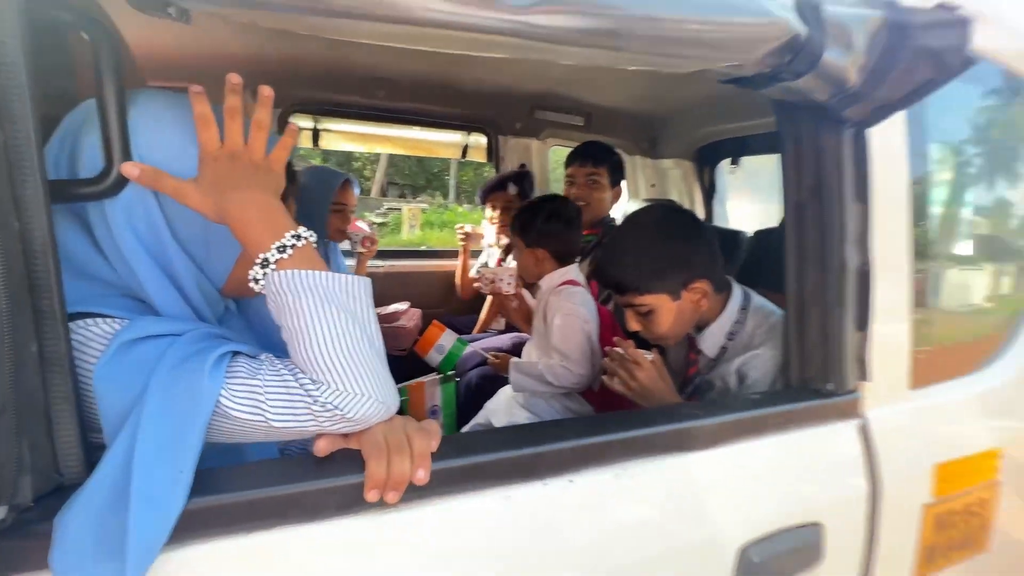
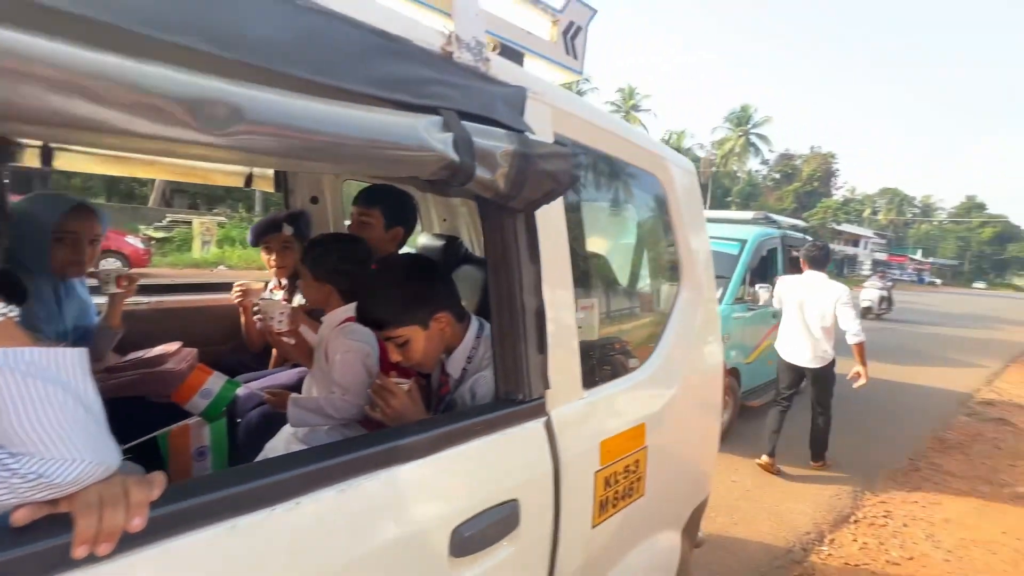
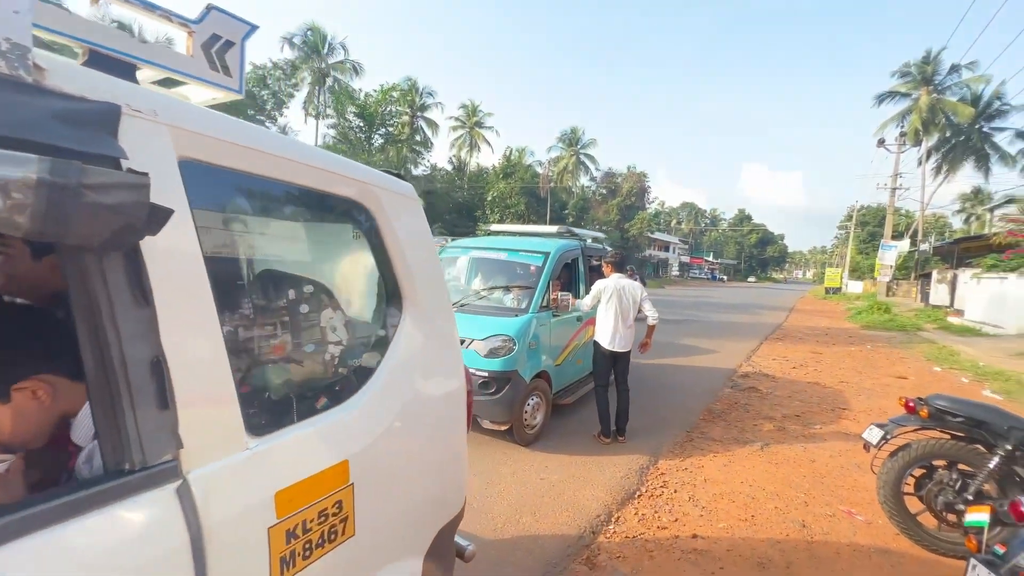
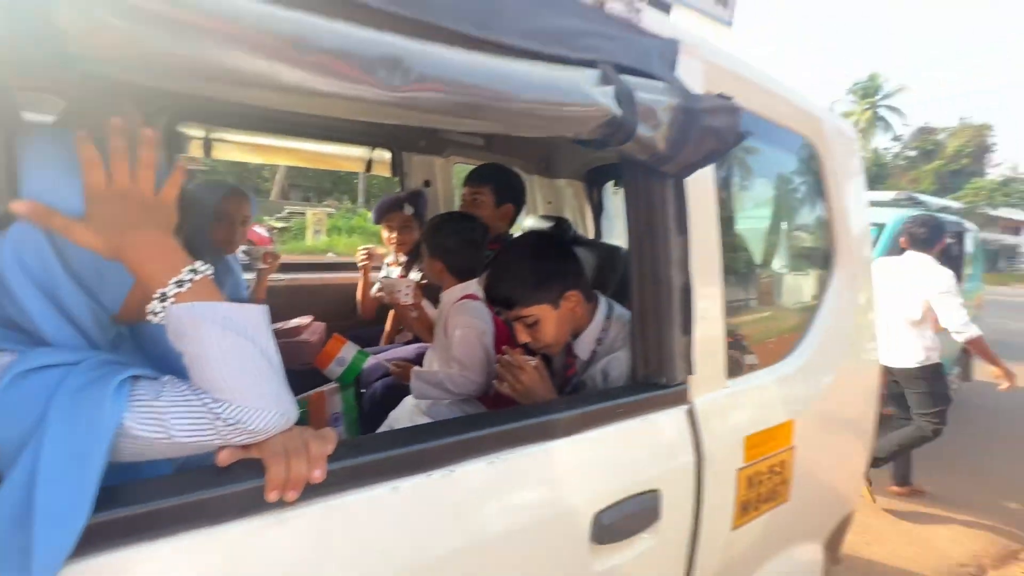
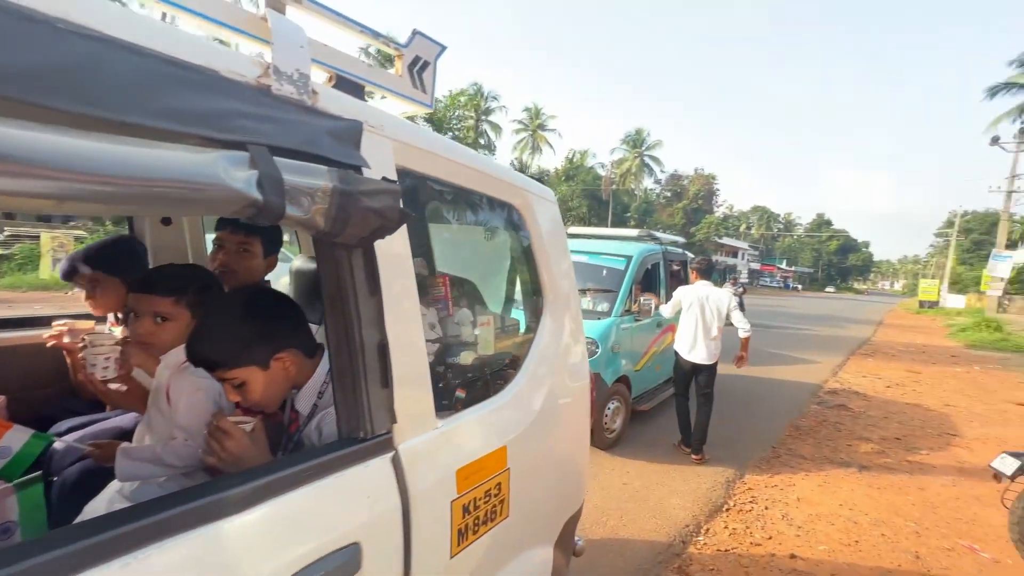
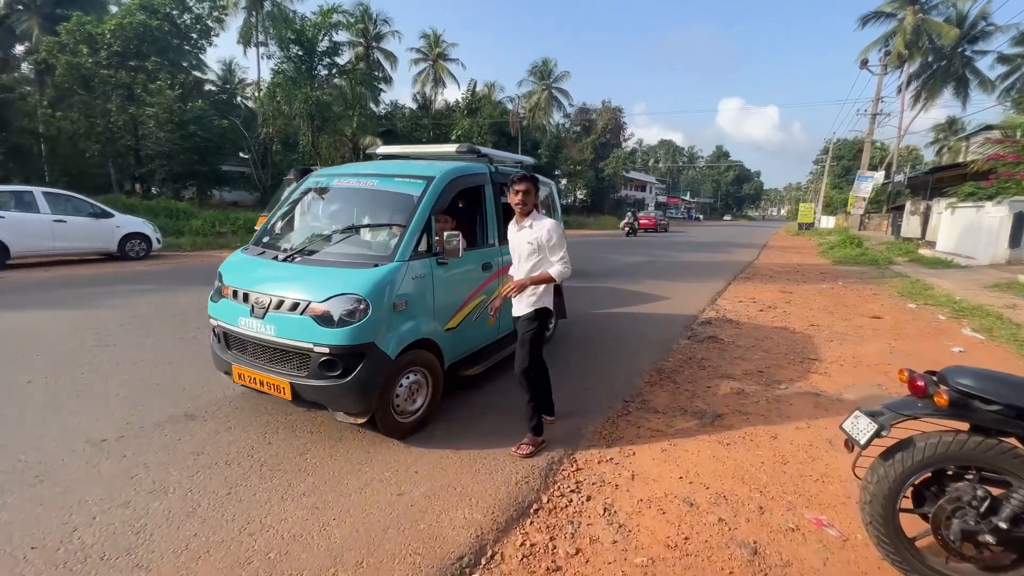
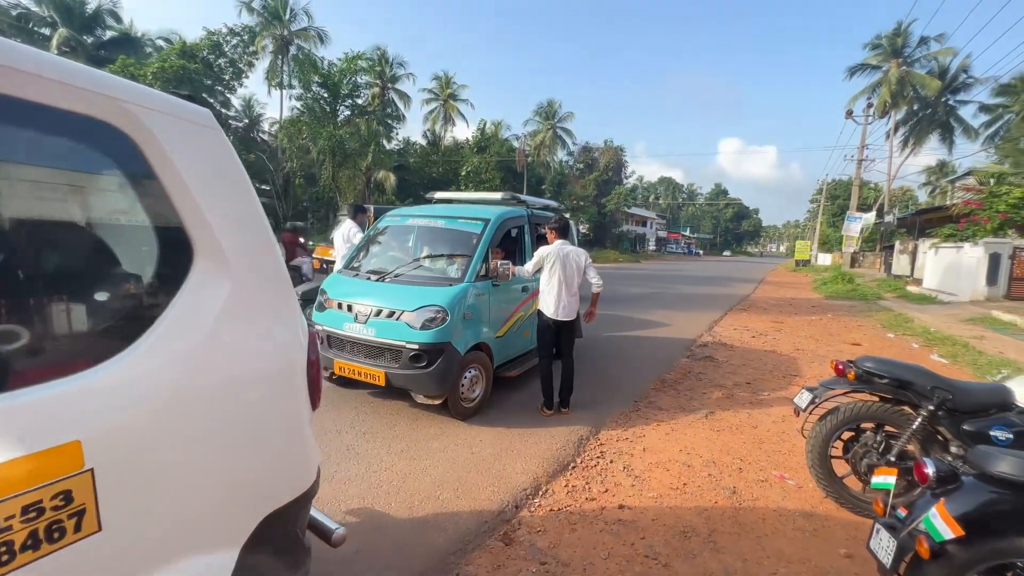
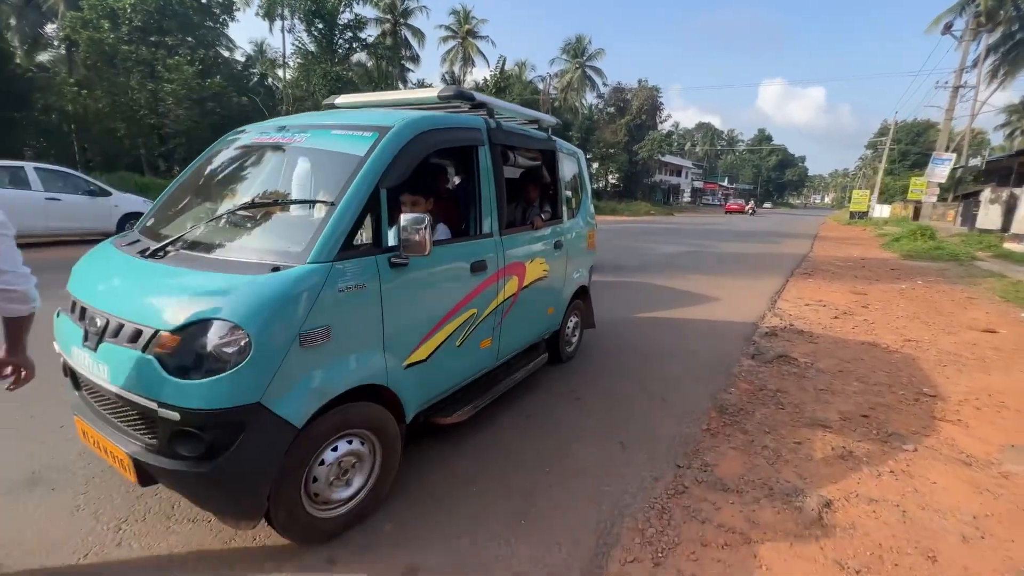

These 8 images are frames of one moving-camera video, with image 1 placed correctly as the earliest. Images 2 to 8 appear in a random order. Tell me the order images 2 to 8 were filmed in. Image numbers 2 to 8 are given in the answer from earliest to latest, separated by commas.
4, 2, 5, 3, 7, 6, 8
